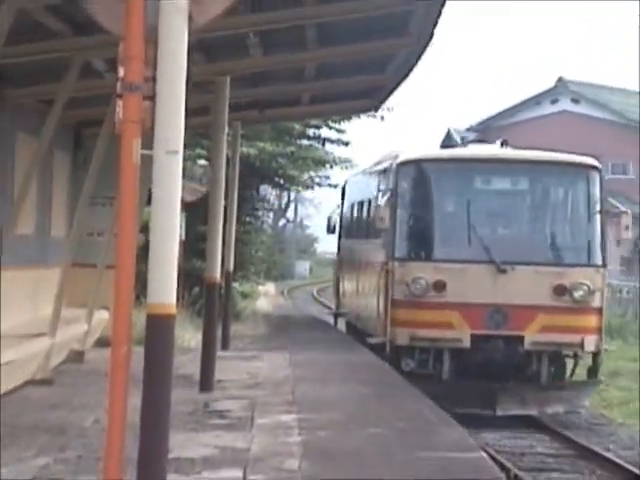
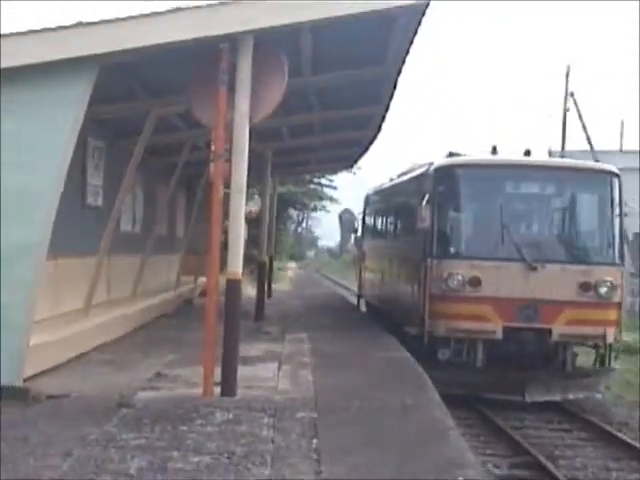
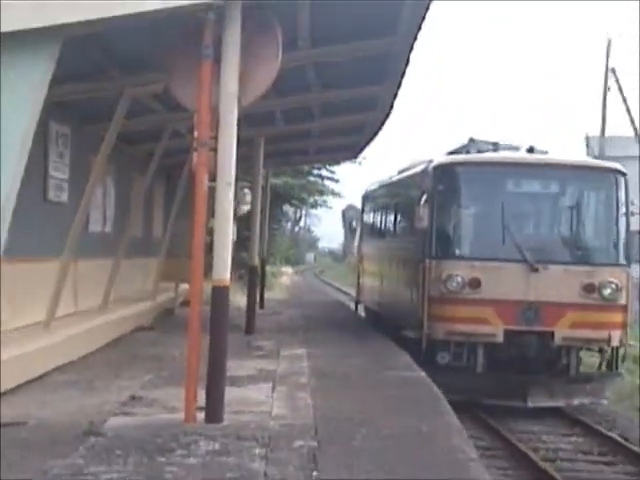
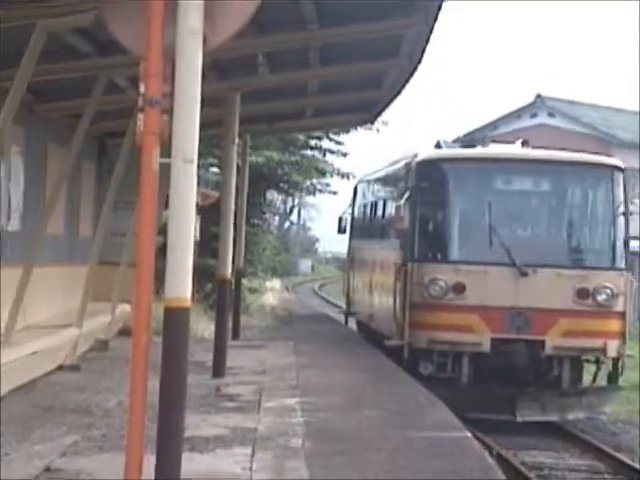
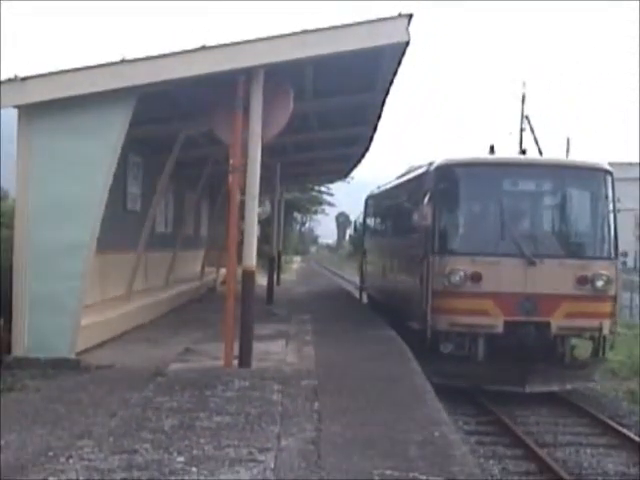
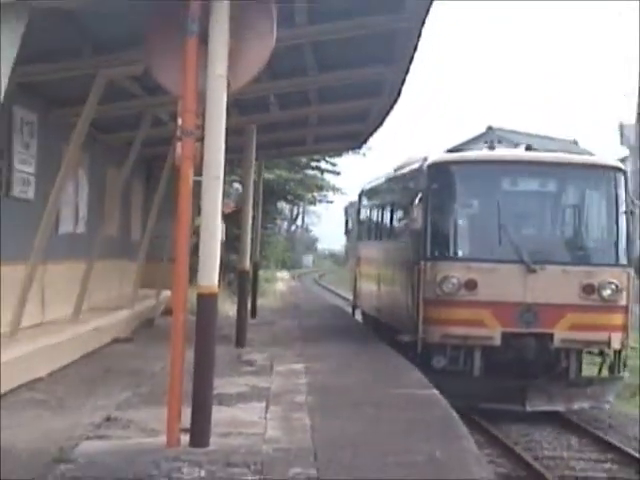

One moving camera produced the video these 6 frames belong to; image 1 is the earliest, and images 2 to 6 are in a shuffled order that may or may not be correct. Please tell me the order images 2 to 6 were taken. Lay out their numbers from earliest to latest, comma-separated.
4, 6, 3, 2, 5
